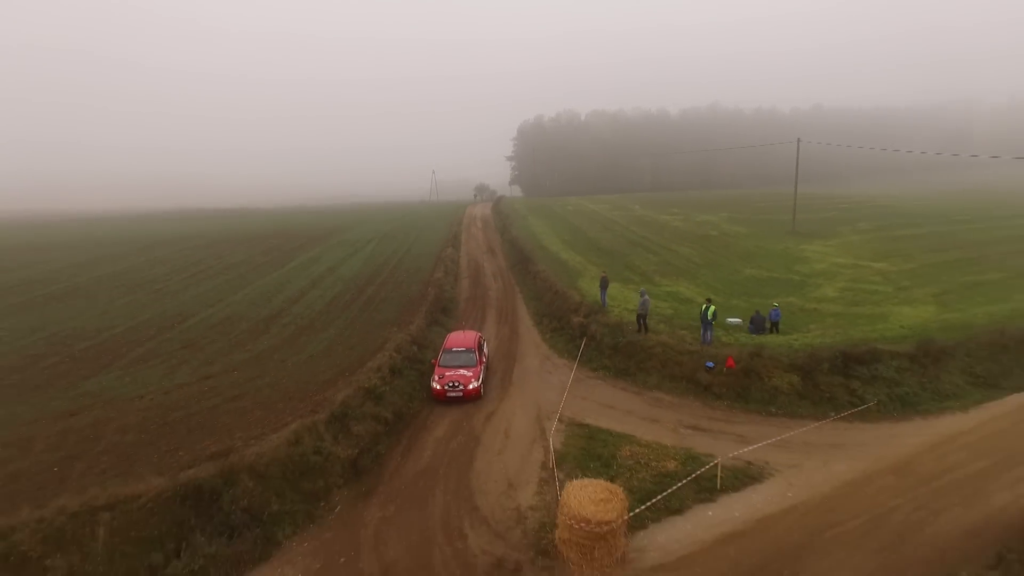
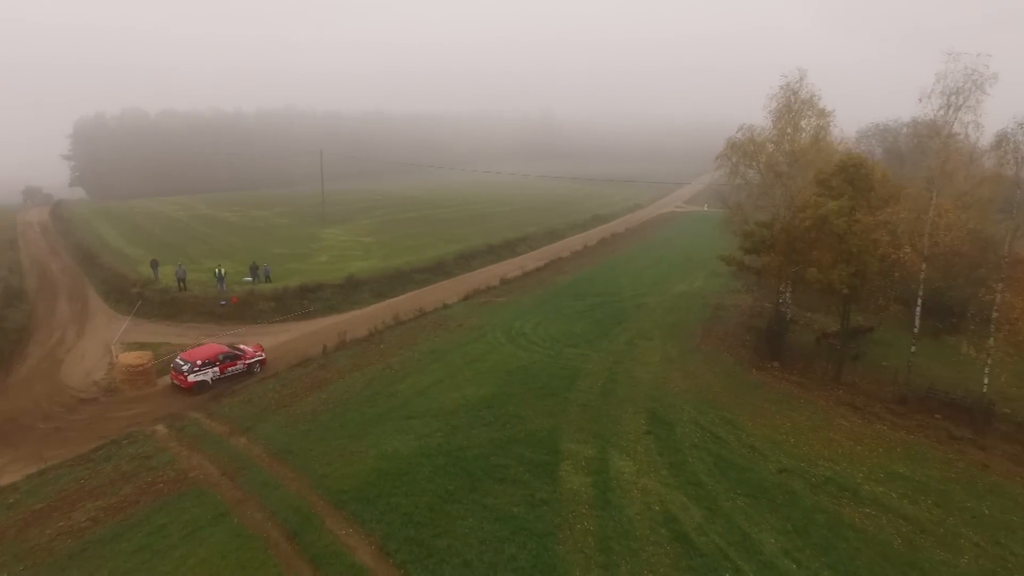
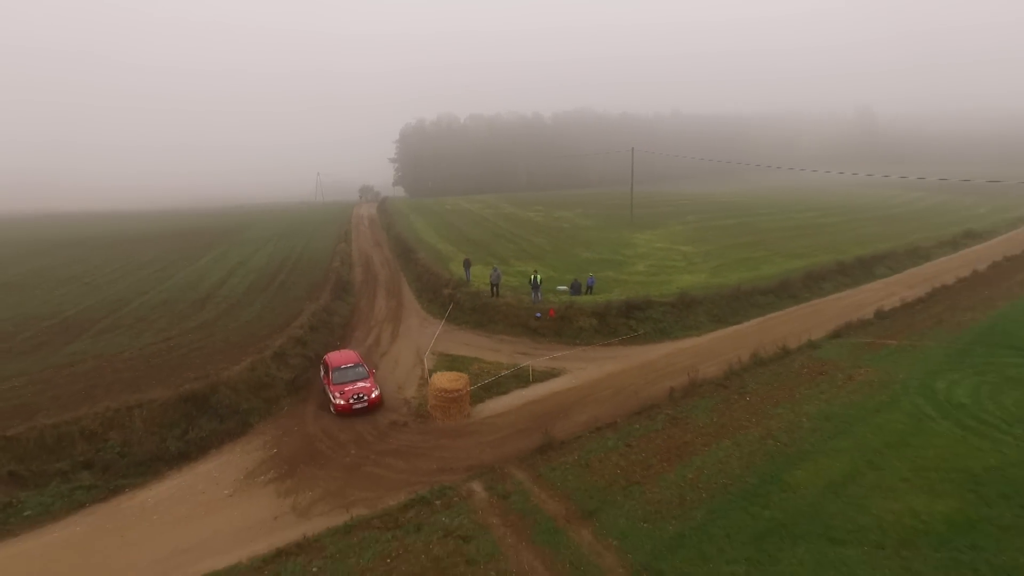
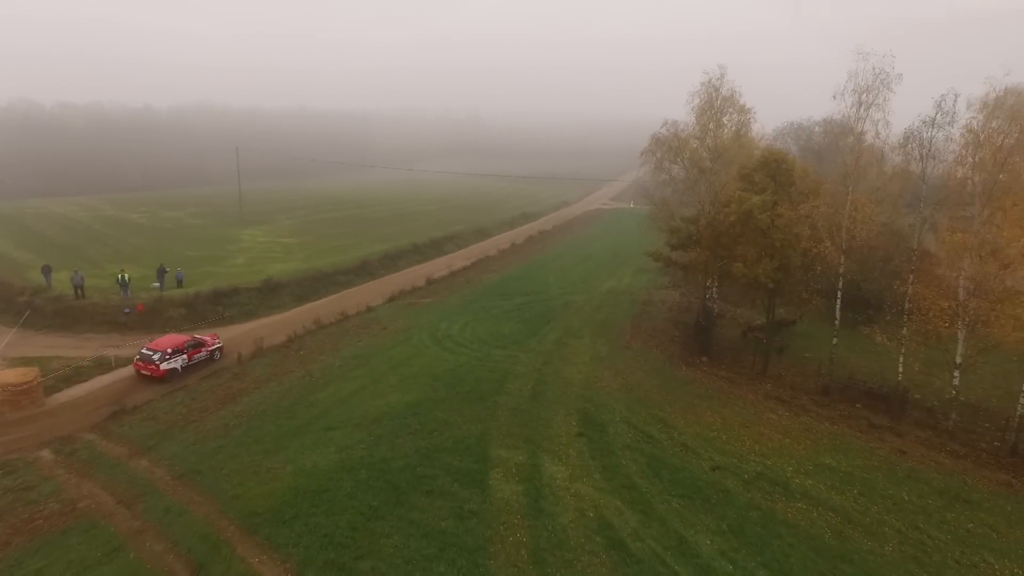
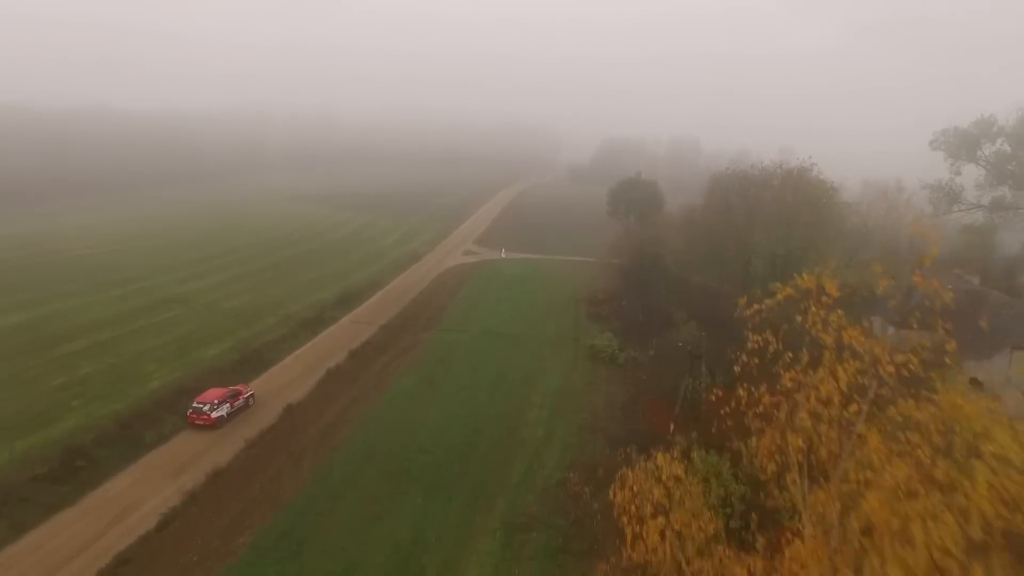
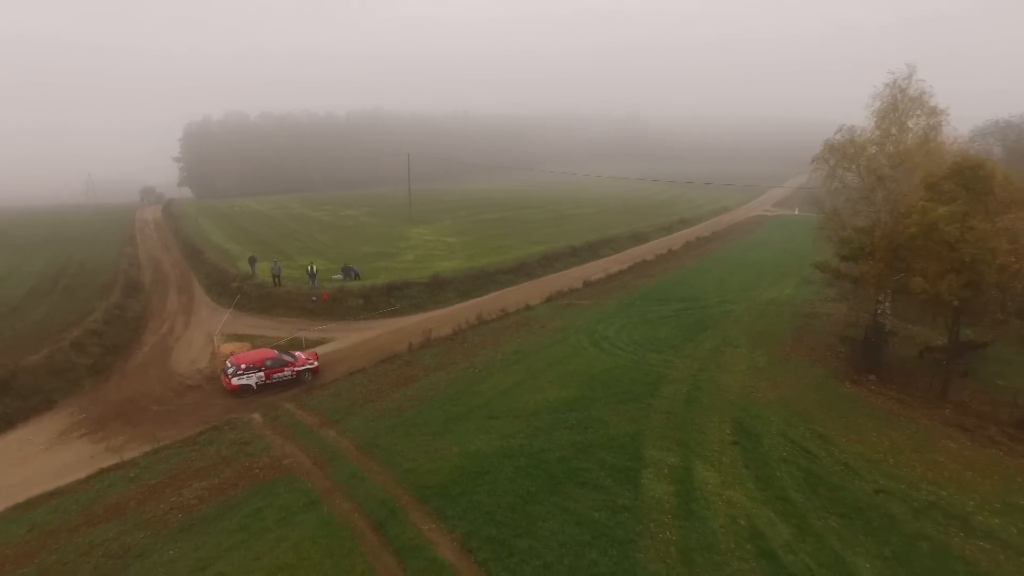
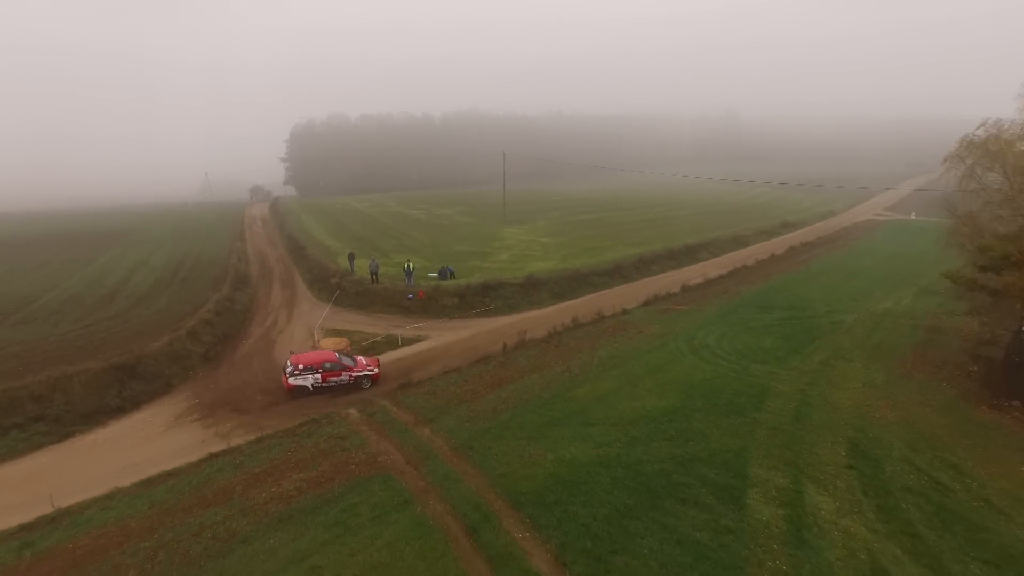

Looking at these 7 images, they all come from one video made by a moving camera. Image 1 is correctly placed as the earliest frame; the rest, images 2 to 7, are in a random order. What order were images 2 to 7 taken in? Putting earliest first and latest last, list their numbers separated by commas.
3, 7, 6, 2, 4, 5
